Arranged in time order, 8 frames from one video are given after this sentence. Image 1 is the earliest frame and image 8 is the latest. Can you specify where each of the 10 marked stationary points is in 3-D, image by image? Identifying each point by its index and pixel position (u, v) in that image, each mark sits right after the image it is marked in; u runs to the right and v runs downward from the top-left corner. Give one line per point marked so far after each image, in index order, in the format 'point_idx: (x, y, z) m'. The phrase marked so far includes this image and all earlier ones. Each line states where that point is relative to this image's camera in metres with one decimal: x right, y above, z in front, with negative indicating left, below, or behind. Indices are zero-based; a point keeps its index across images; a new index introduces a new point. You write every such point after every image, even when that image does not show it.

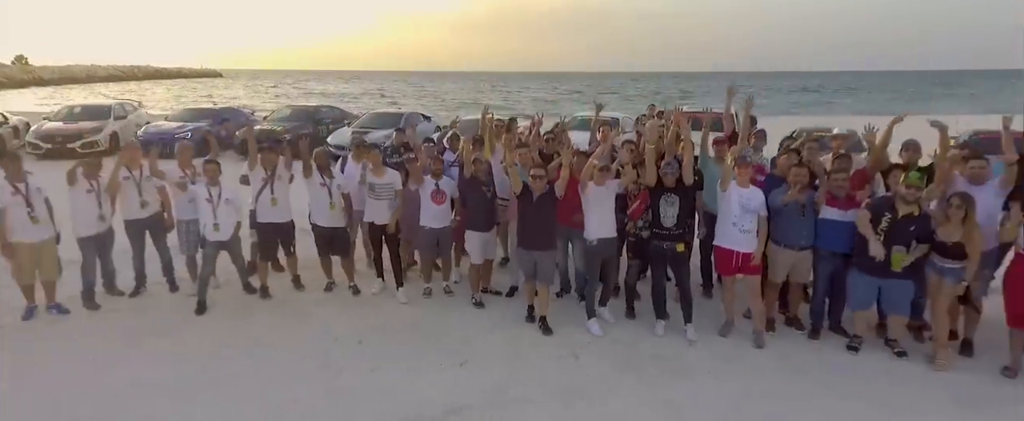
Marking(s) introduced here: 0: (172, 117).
0: (-5.0, +1.4, +8.7) m
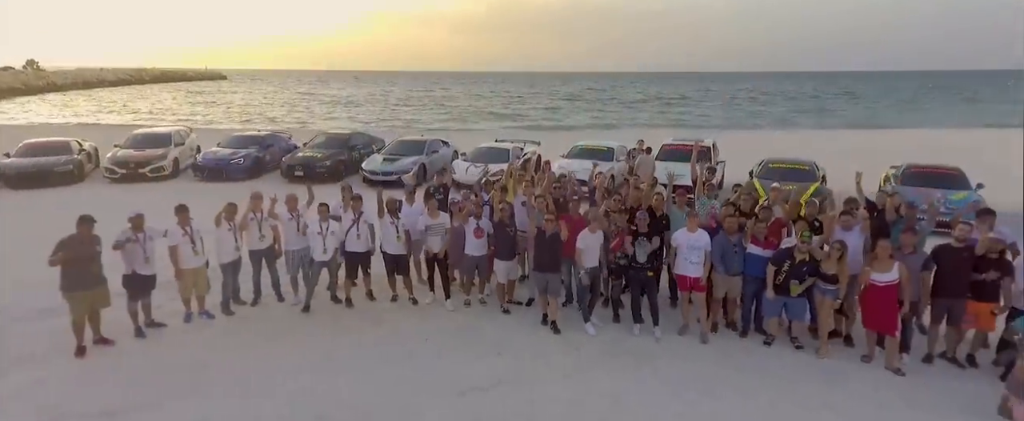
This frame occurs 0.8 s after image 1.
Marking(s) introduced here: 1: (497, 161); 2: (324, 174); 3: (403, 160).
0: (-4.9, +1.1, +10.0) m
1: (-0.2, +0.8, +8.7) m
2: (-2.8, +0.6, +8.9) m
3: (-1.5, +0.9, +8.9) m
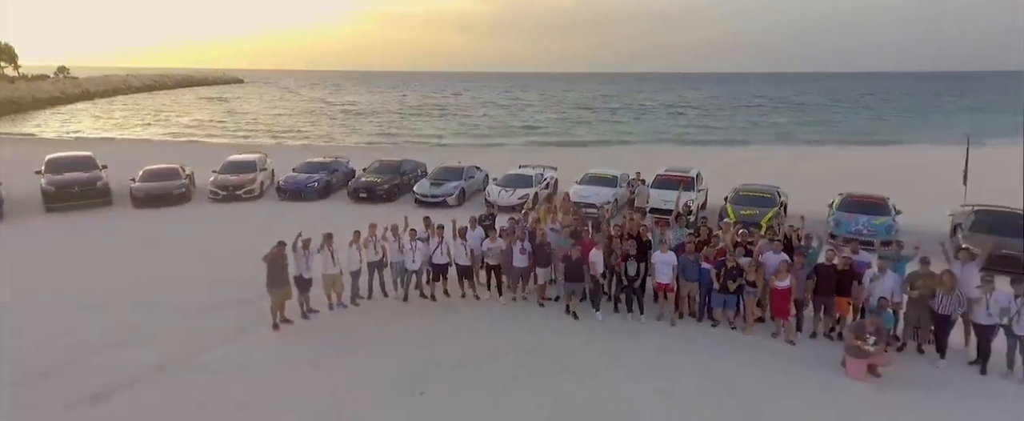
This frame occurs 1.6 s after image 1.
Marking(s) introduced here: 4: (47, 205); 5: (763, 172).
0: (-4.4, +0.8, +12.1) m
1: (+0.2, +0.5, +10.8) m
2: (-2.4, +0.3, +11.1) m
3: (-1.1, +0.6, +11.0) m
4: (-7.7, +0.1, +9.9) m
5: (+7.8, +1.2, +18.0) m
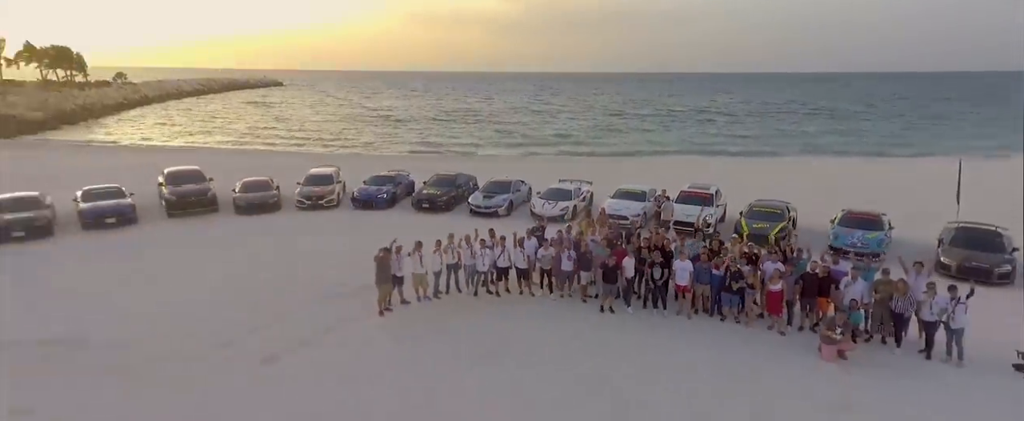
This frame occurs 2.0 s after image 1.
0: (-3.5, +0.7, +13.9) m
1: (+1.1, +0.3, +12.4) m
2: (-1.5, +0.1, +12.8) m
3: (-0.2, +0.4, +12.7) m
4: (-6.9, 0.0, +11.9) m
5: (+9.0, +0.9, +19.3) m
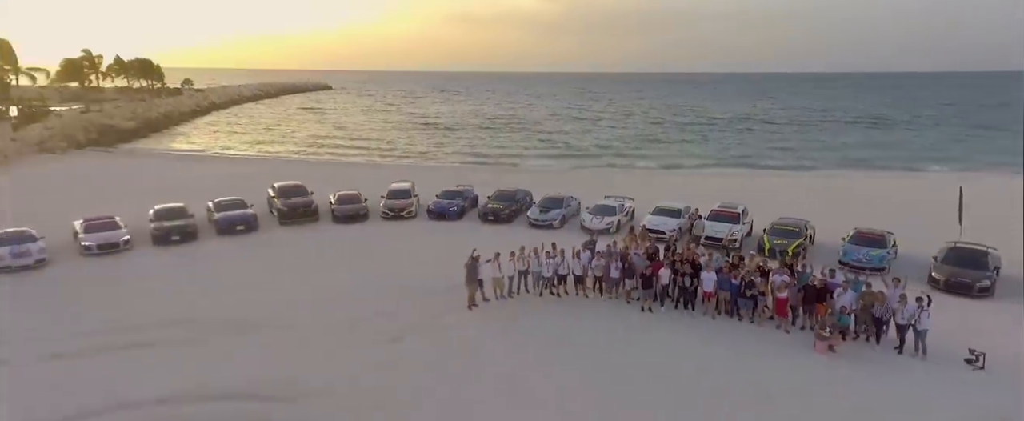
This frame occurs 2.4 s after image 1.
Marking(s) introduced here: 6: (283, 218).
0: (-2.1, +0.4, +16.2) m
1: (+2.4, -0.1, +14.4) m
2: (-0.2, -0.2, +14.9) m
3: (+1.1, +0.1, +14.7) m
4: (-5.6, -0.2, +14.4) m
5: (+10.7, +0.4, +20.8) m
6: (-5.5, -0.2, +14.3) m
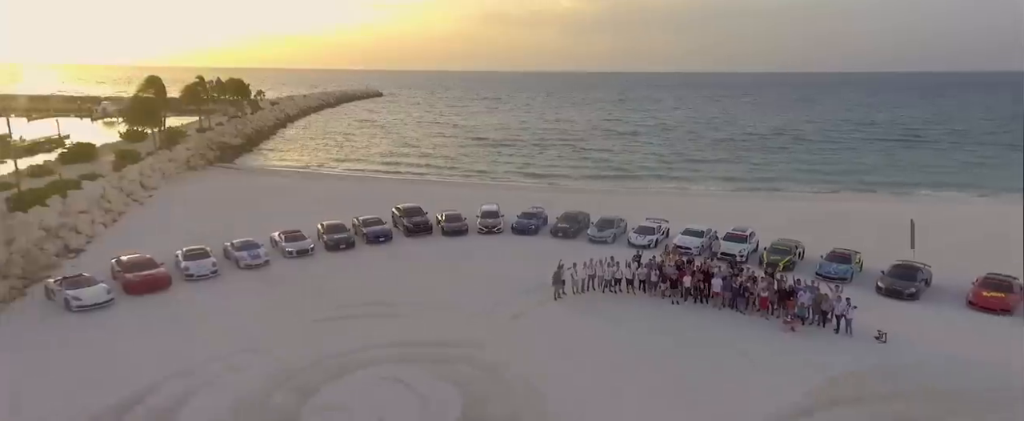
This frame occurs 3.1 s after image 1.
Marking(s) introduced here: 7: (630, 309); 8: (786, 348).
0: (+0.2, -0.2, +21.2) m
1: (+4.5, -0.7, +19.2) m
2: (+2.0, -0.8, +19.9) m
3: (+3.3, -0.6, +19.6) m
4: (-3.5, -0.7, +19.6) m
5: (+13.2, -0.4, +25.0) m
6: (-3.4, -0.7, +19.6) m
7: (+2.8, -2.4, +14.3) m
8: (+5.6, -2.8, +12.1) m
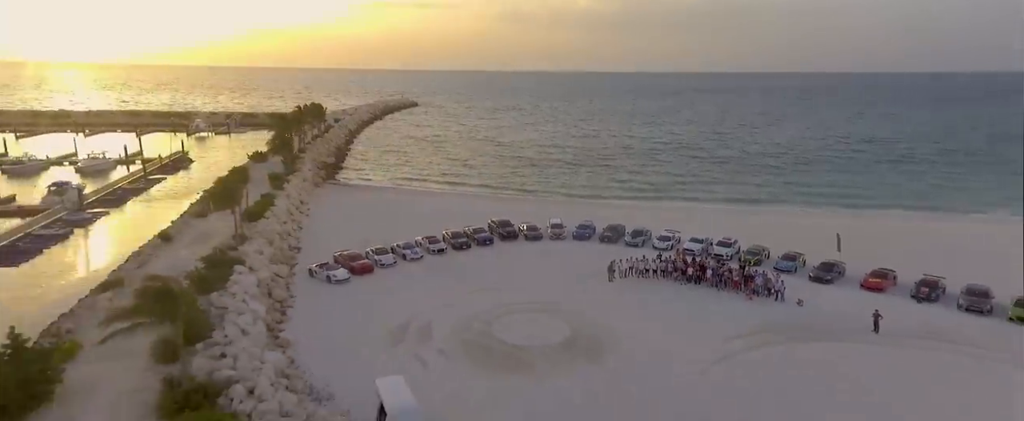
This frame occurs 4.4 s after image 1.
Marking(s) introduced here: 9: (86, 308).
0: (+3.2, -0.8, +30.4) m
1: (+7.5, -1.4, +28.3) m
2: (+4.9, -1.5, +29.0) m
3: (+6.2, -1.3, +28.7) m
4: (-0.5, -1.4, +28.9) m
5: (+16.3, -1.2, +33.9) m
6: (-0.5, -1.3, +28.9) m
7: (+5.7, -3.1, +23.5) m
8: (+8.4, -3.5, +21.2) m
9: (-13.2, -3.0, +18.1) m
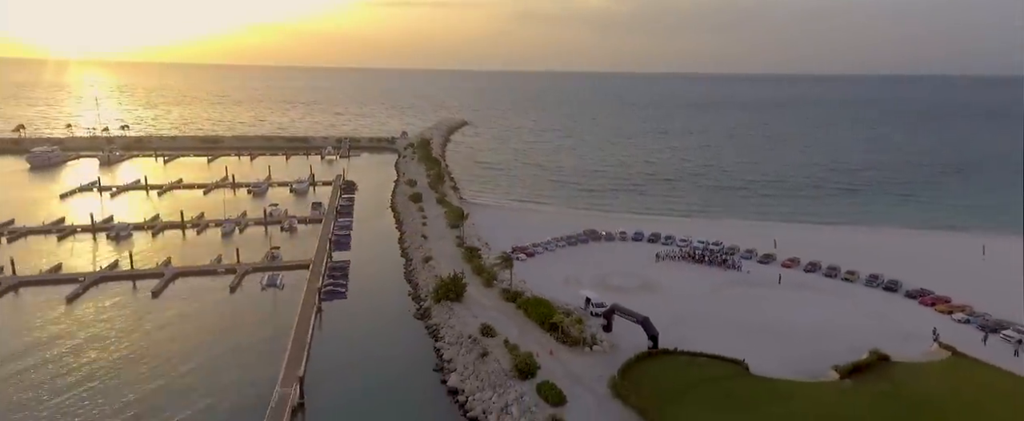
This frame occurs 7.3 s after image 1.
0: (+10.6, -2.1, +53.3) m
1: (+14.9, -2.7, +51.0) m
2: (+12.3, -2.7, +51.8) m
3: (+13.6, -2.5, +51.5) m
4: (+6.9, -2.5, +51.8) m
5: (+23.8, -2.6, +56.6) m
6: (+6.9, -2.5, +51.7) m
7: (+13.0, -4.3, +46.2) m
8: (+15.7, -4.8, +43.9) m
9: (-5.9, -4.0, +41.2) m
